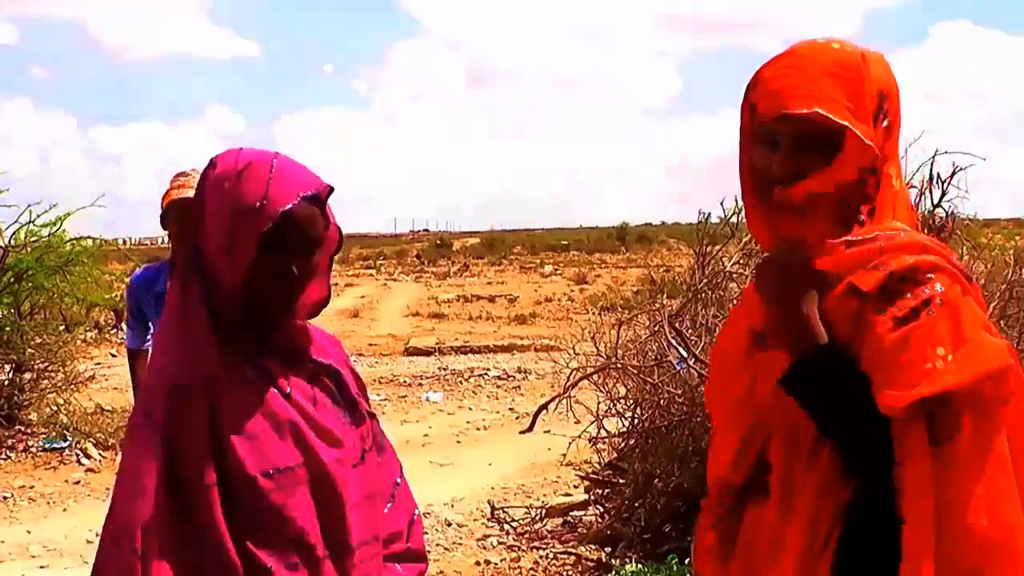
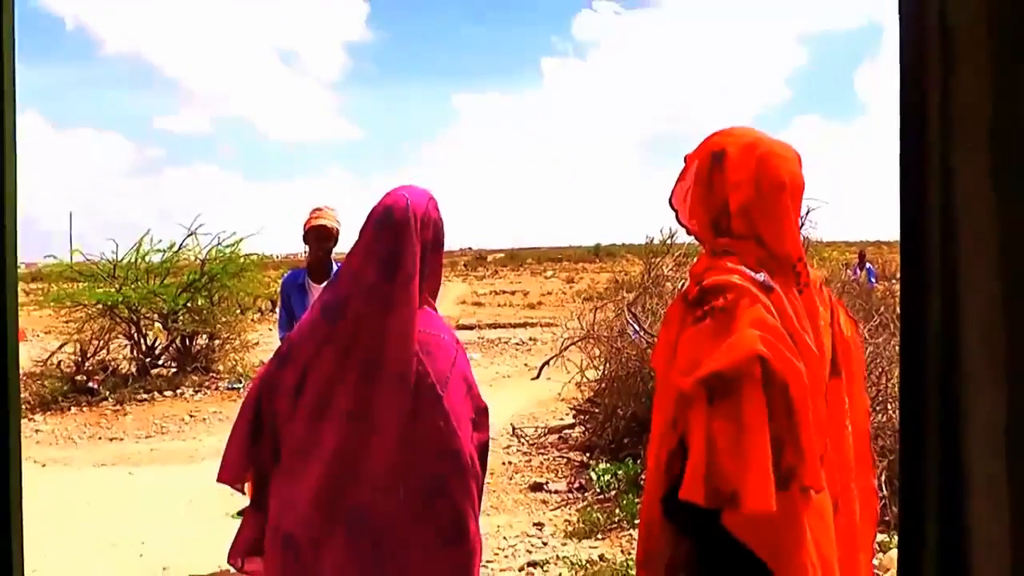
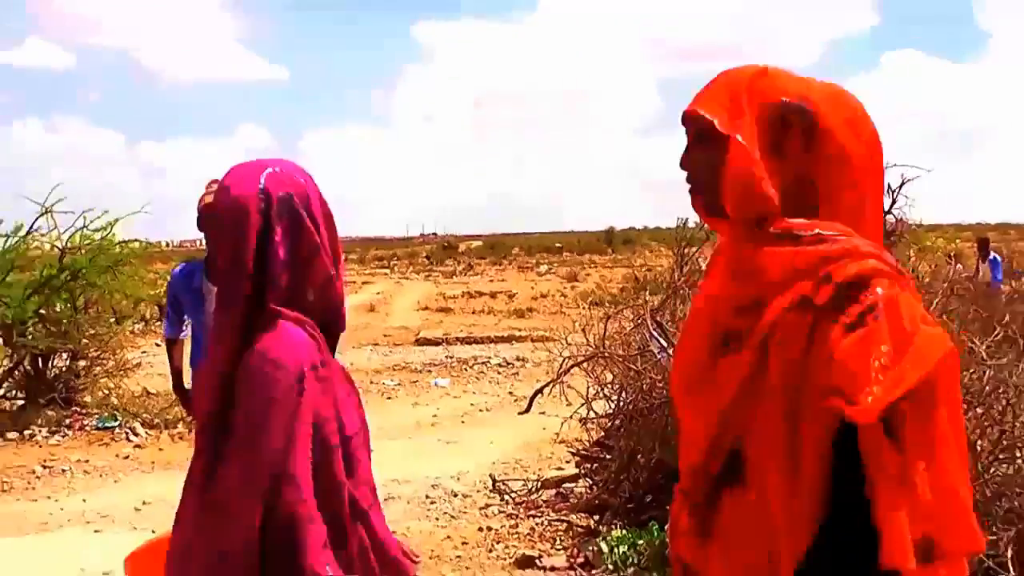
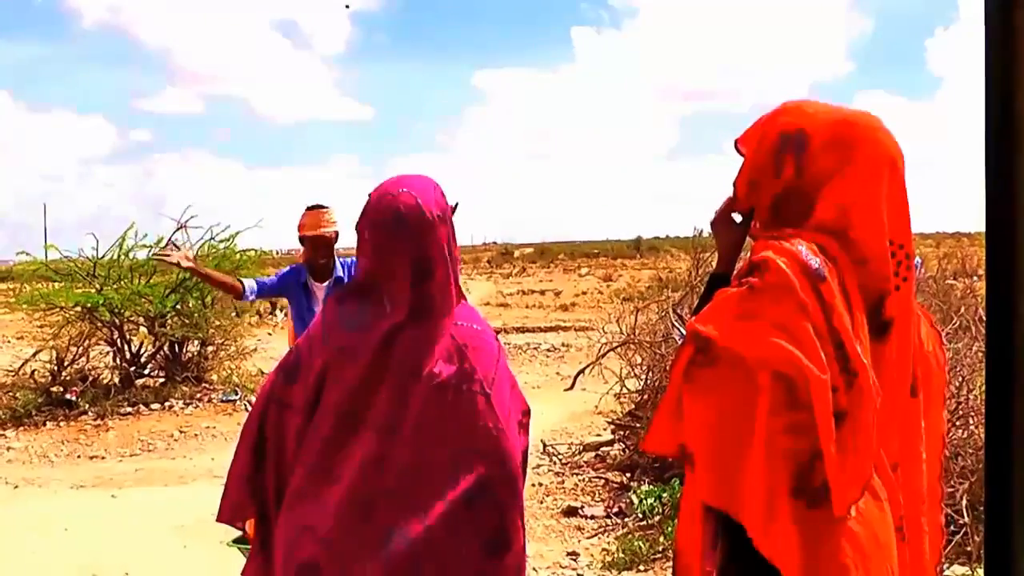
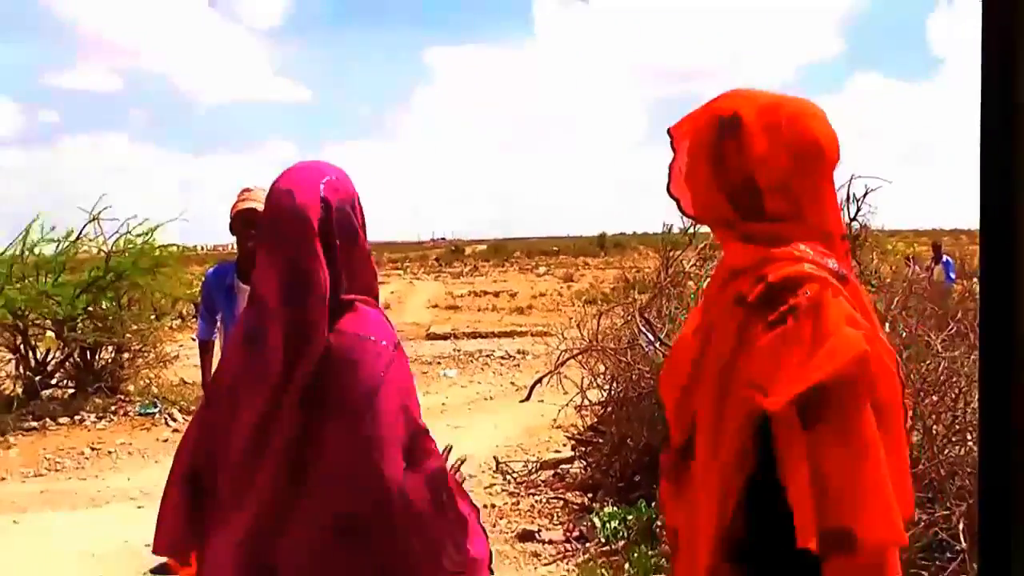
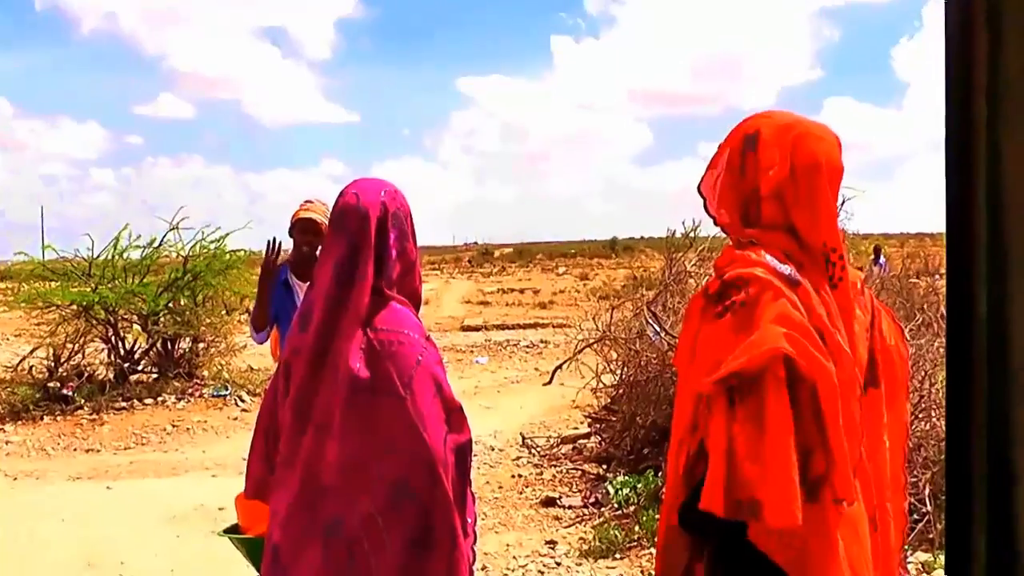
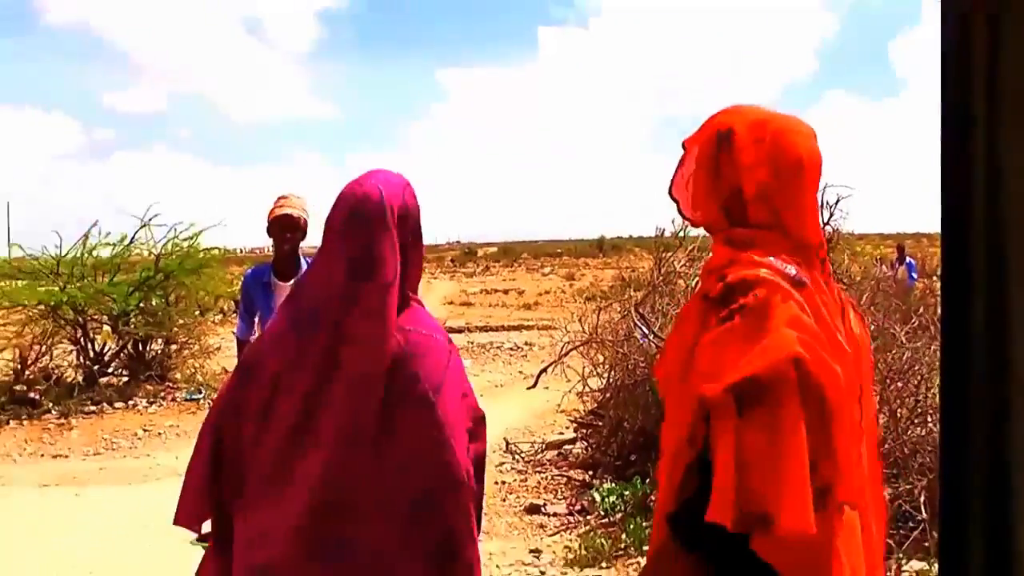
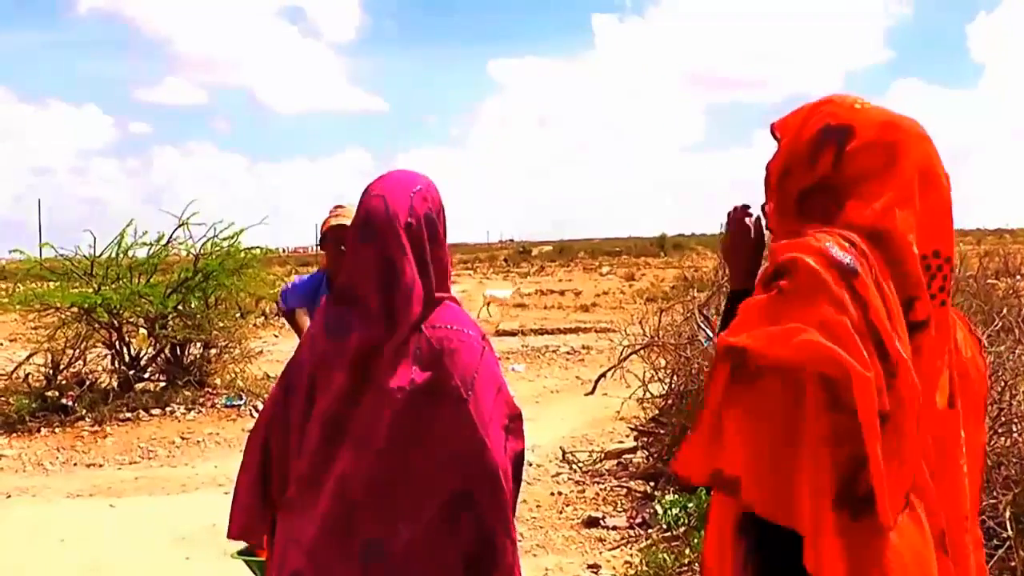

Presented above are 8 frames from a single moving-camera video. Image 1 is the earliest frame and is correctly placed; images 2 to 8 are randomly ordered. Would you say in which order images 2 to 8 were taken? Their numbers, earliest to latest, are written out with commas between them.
3, 5, 7, 2, 6, 4, 8
